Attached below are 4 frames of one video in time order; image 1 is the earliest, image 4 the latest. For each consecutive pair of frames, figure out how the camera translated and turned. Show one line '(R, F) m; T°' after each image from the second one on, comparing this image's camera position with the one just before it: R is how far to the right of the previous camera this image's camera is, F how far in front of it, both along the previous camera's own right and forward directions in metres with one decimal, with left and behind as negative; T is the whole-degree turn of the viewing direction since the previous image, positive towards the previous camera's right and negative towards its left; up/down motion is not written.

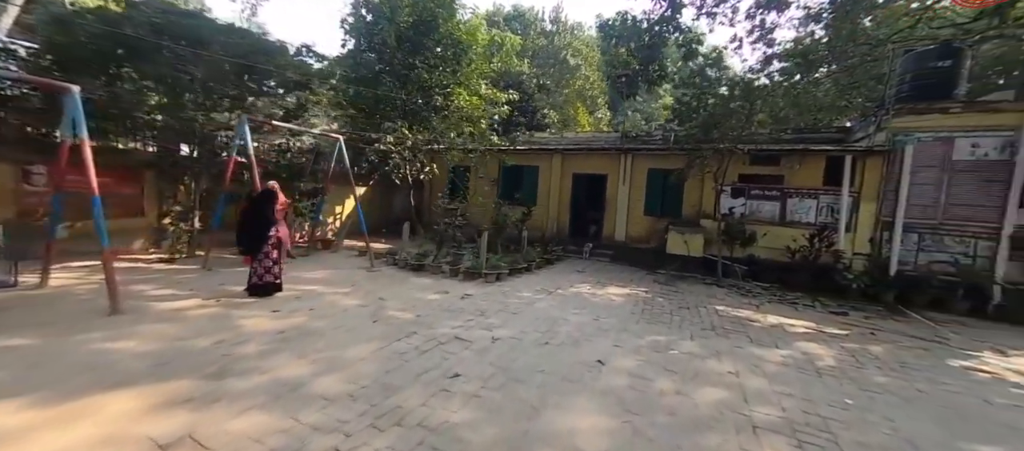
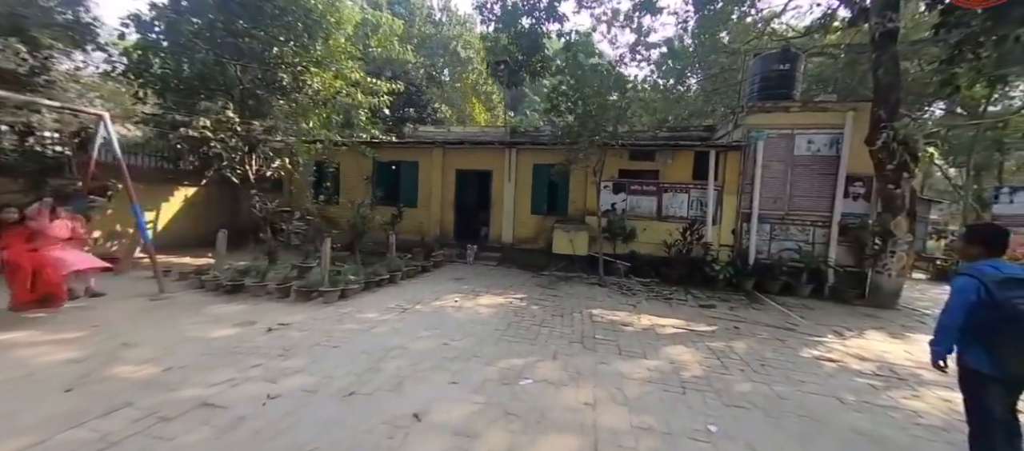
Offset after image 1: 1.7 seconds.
(+0.9, +0.9) m; +13°
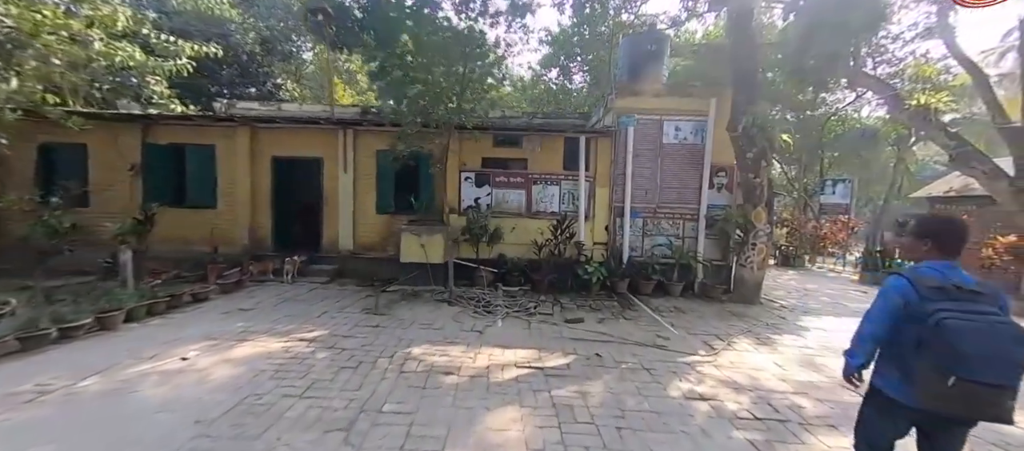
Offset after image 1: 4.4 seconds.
(+1.3, +1.5) m; +14°
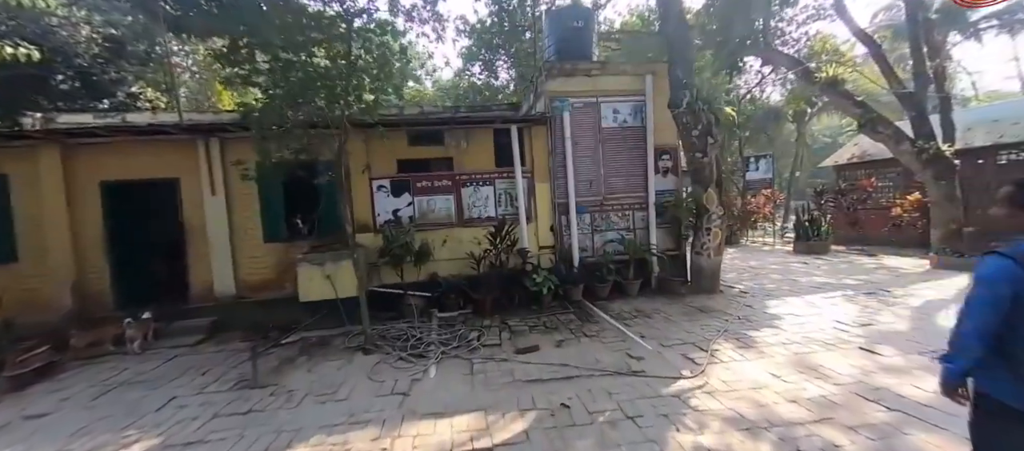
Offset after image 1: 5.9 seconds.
(+0.2, +1.1) m; +9°
